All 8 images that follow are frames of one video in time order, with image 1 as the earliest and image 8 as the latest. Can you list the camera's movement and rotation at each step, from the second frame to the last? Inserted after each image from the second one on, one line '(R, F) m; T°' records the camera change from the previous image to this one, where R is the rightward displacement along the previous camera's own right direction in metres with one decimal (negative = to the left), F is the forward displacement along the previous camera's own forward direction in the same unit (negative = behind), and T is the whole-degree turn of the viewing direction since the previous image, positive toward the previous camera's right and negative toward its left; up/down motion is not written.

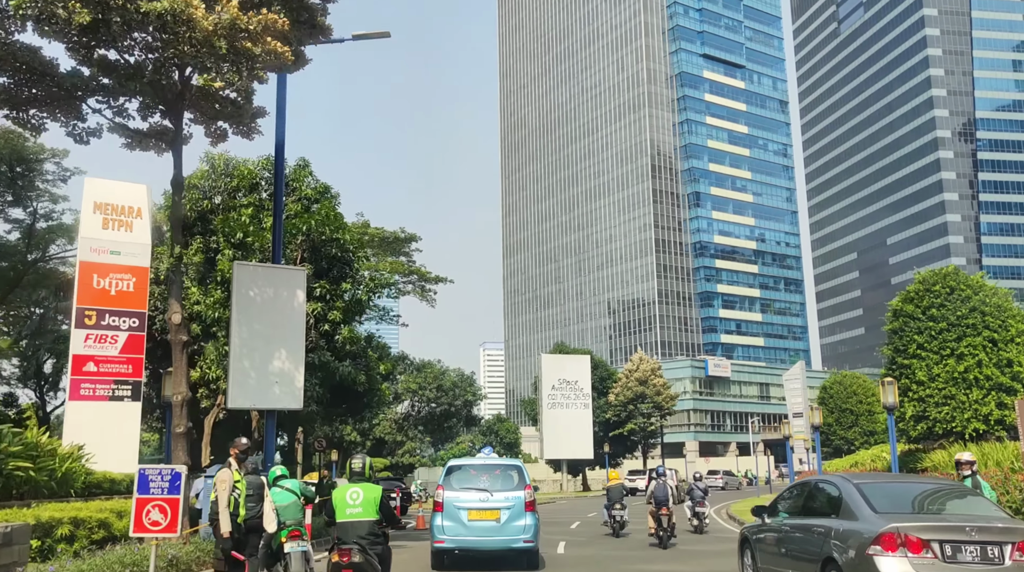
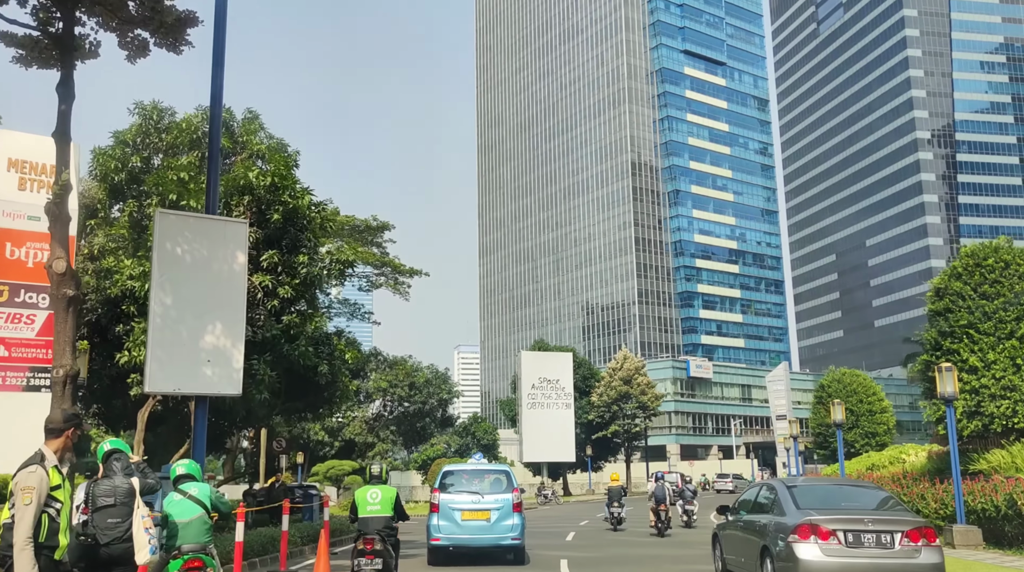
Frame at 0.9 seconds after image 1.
(-0.3, +3.3) m; +2°
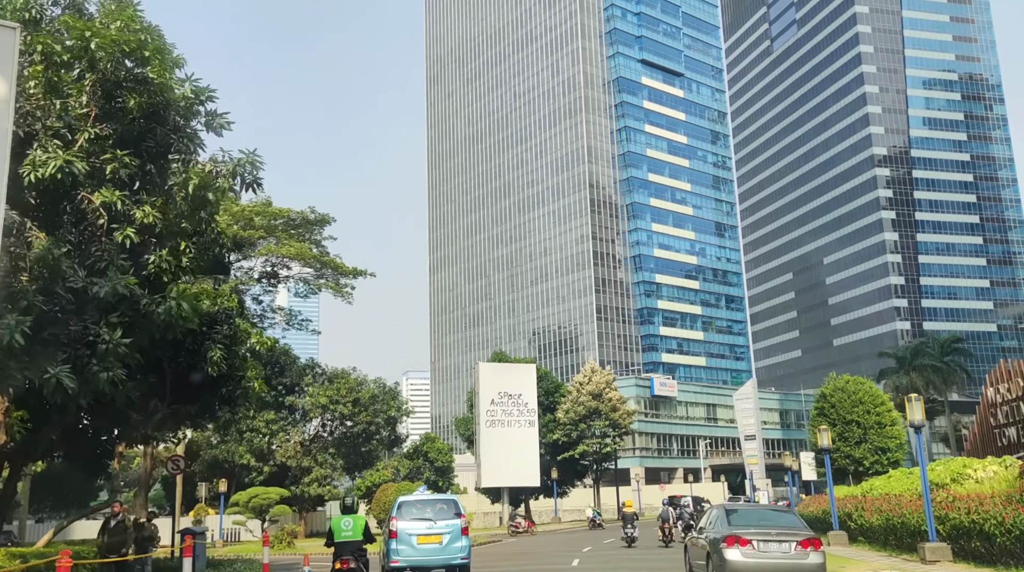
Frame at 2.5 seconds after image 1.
(-0.5, +6.5) m; +4°
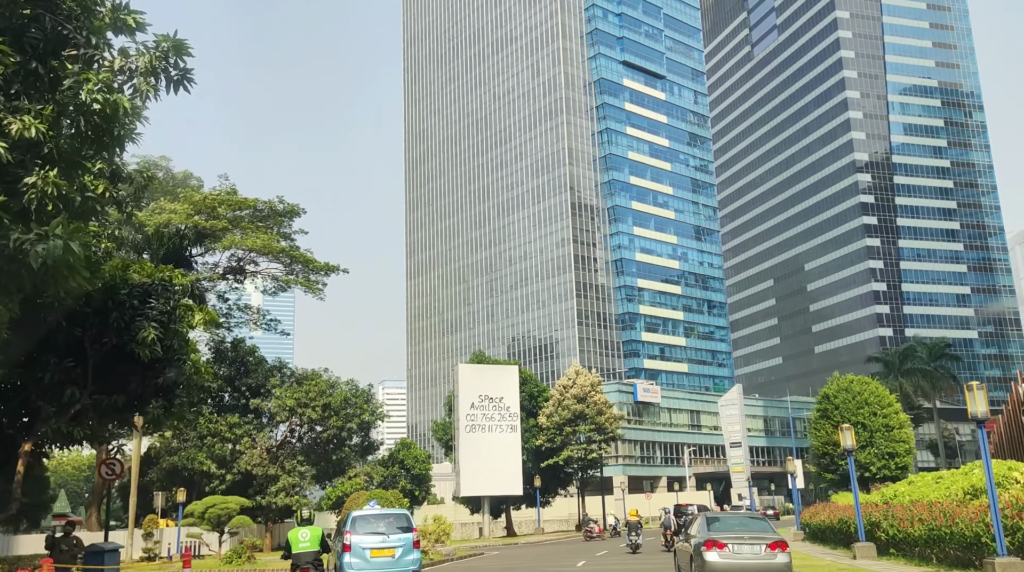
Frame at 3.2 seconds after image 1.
(-0.3, +2.9) m; +2°
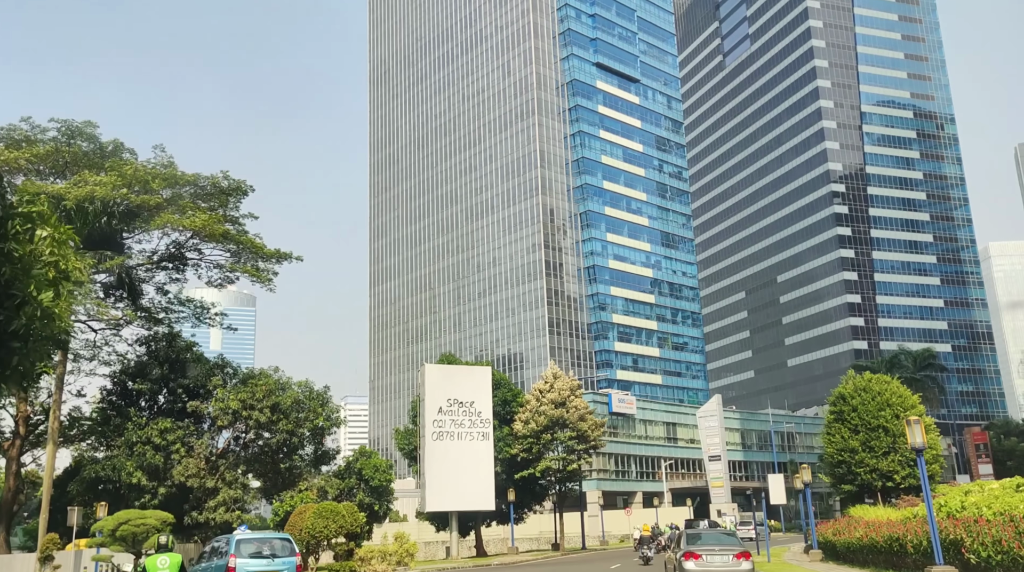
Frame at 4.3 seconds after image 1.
(-0.5, +5.0) m; +2°
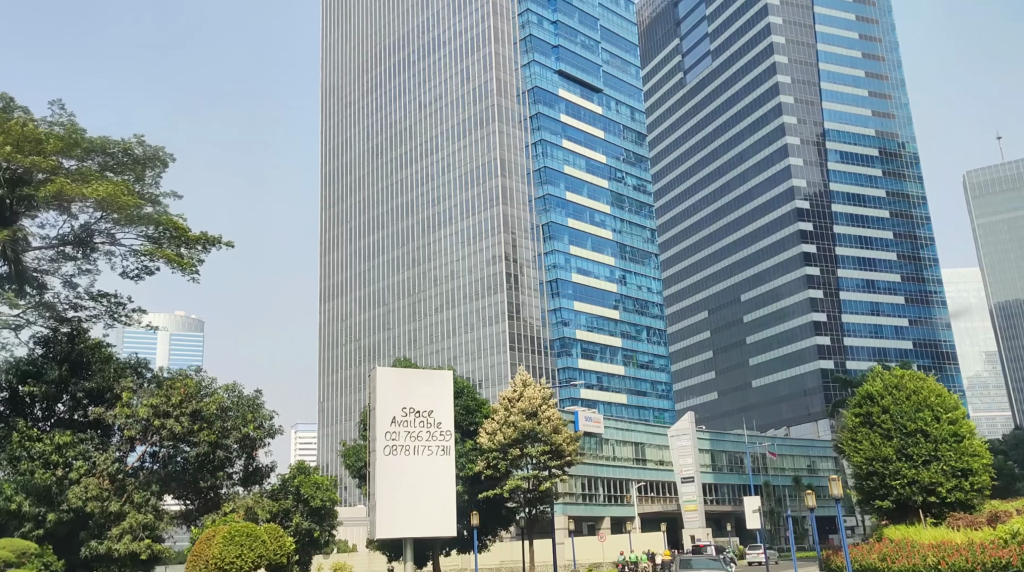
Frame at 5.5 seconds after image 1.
(-0.5, +5.9) m; +3°
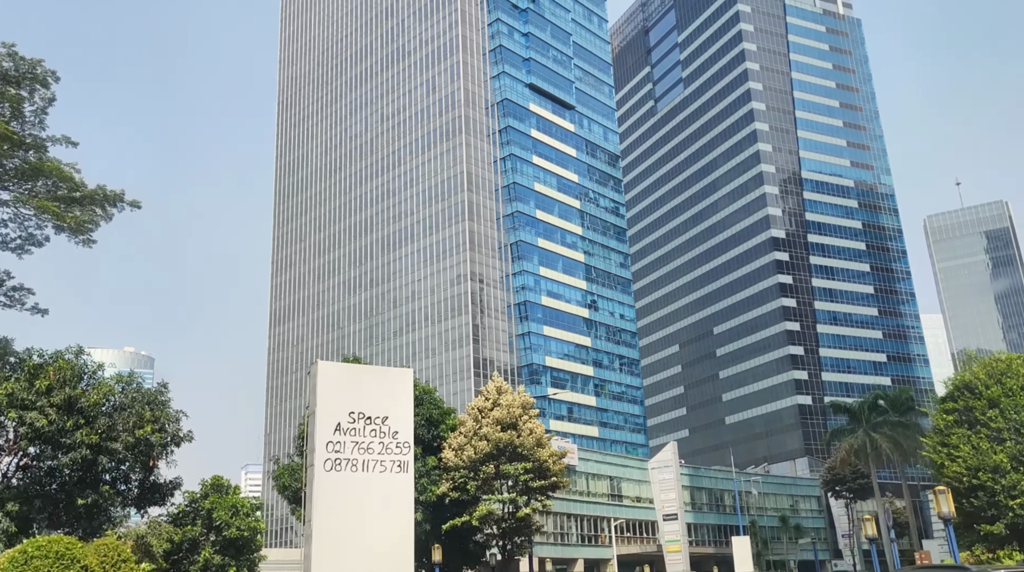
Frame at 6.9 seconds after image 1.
(-0.6, +7.7) m; +3°
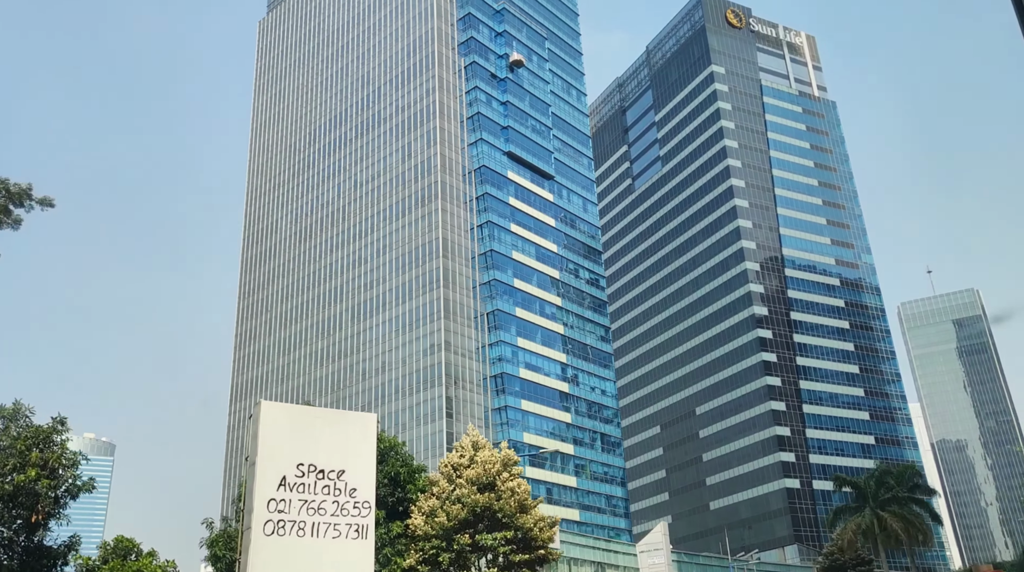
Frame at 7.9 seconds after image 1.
(-0.4, +5.0) m; +2°
